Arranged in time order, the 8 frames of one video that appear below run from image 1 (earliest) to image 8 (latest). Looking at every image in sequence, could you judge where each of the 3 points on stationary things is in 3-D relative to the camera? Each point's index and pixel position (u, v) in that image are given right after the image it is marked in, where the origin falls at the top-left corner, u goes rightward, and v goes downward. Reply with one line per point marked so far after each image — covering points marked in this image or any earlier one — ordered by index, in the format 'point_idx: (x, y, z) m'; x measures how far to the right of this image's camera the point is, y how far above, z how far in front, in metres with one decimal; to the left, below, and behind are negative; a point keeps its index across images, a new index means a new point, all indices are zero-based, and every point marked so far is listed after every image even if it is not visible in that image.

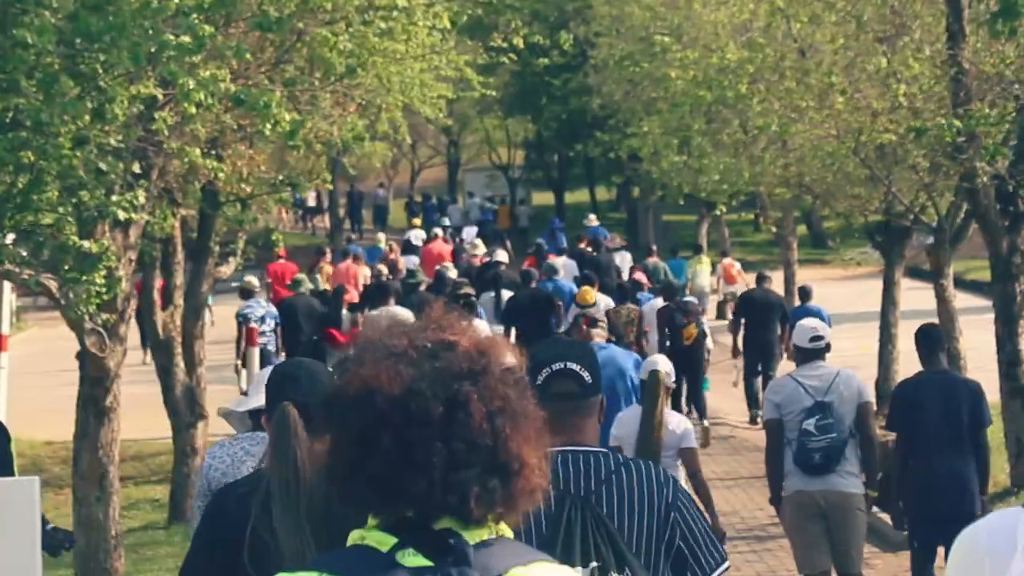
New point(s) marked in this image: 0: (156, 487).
0: (-3.8, -2.1, +16.6) m
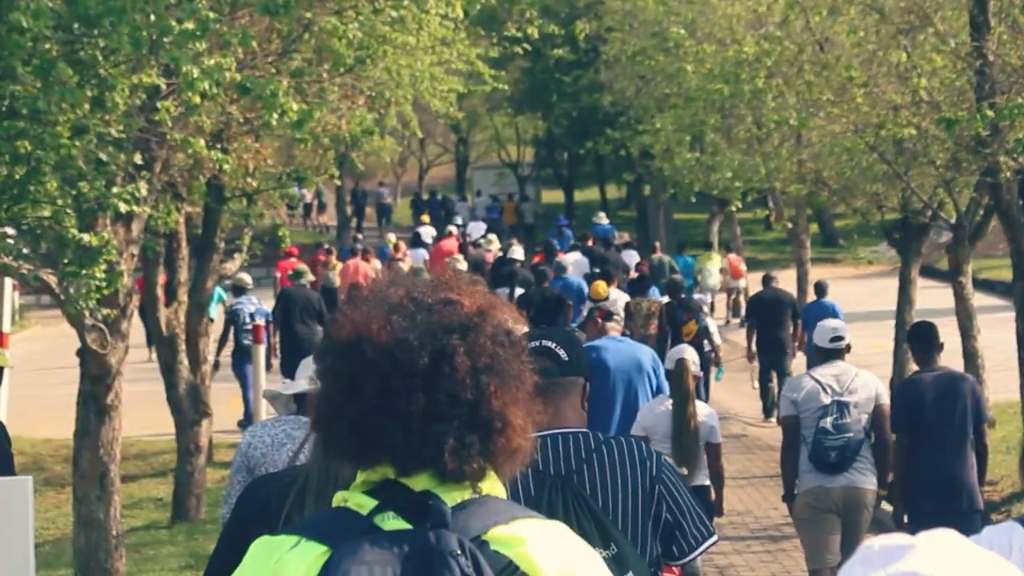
0: (-3.7, -2.1, +16.3) m
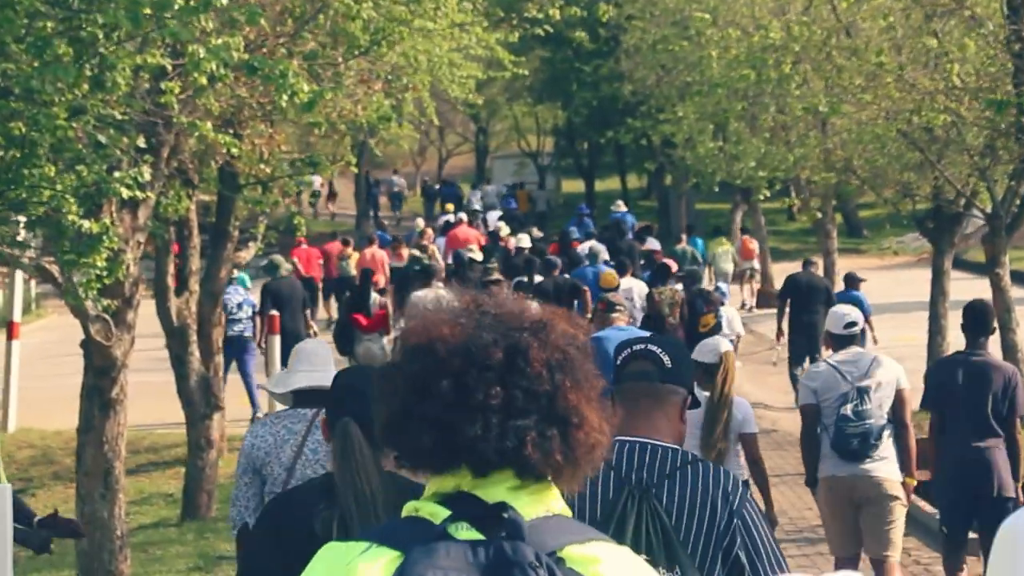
0: (-3.5, -2.0, +16.0) m
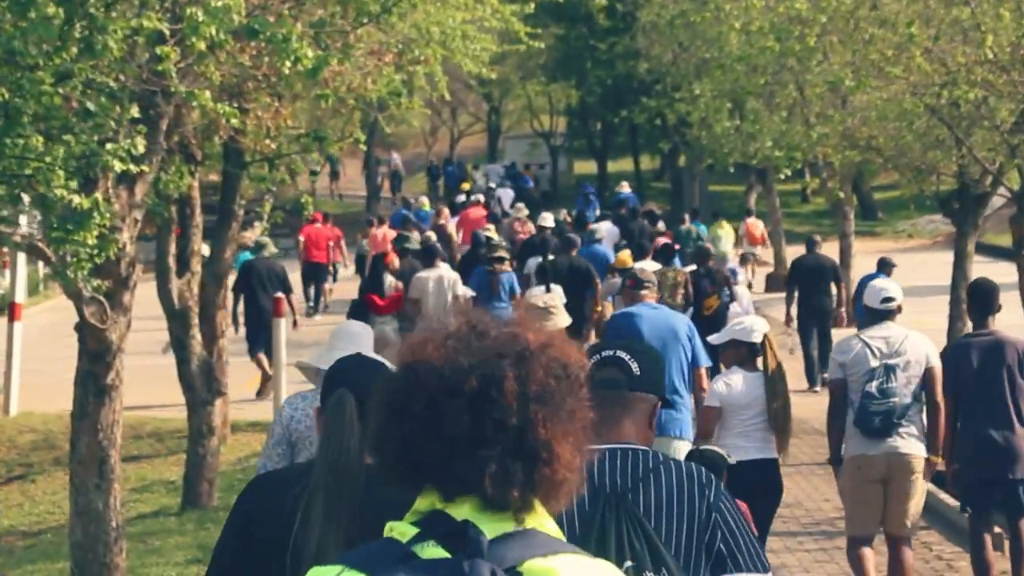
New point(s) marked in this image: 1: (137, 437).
0: (-3.4, -1.8, +15.5) m
1: (-4.0, -1.6, +16.6) m
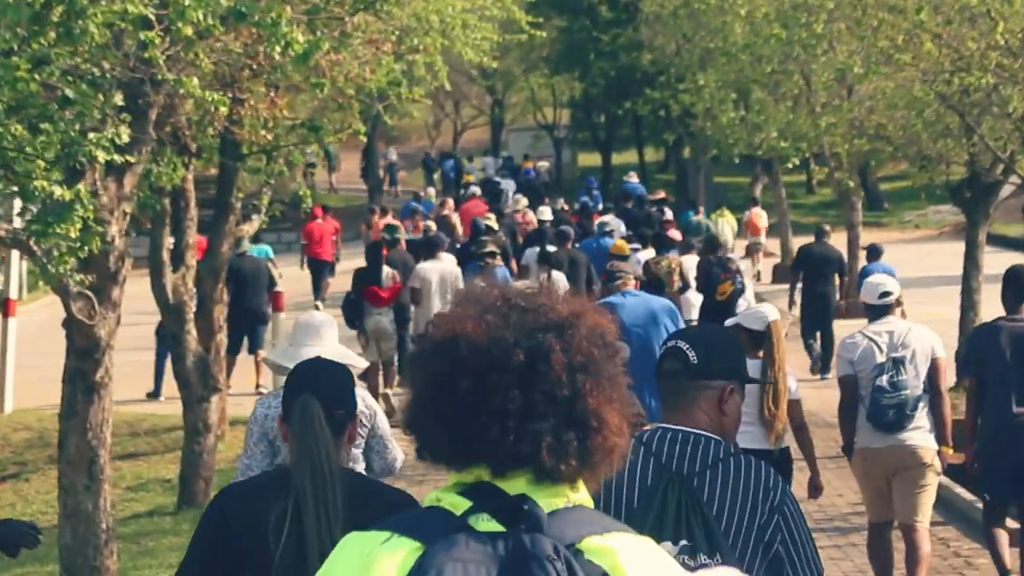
0: (-3.4, -1.7, +15.2) m
1: (-4.0, -1.5, +16.3) m
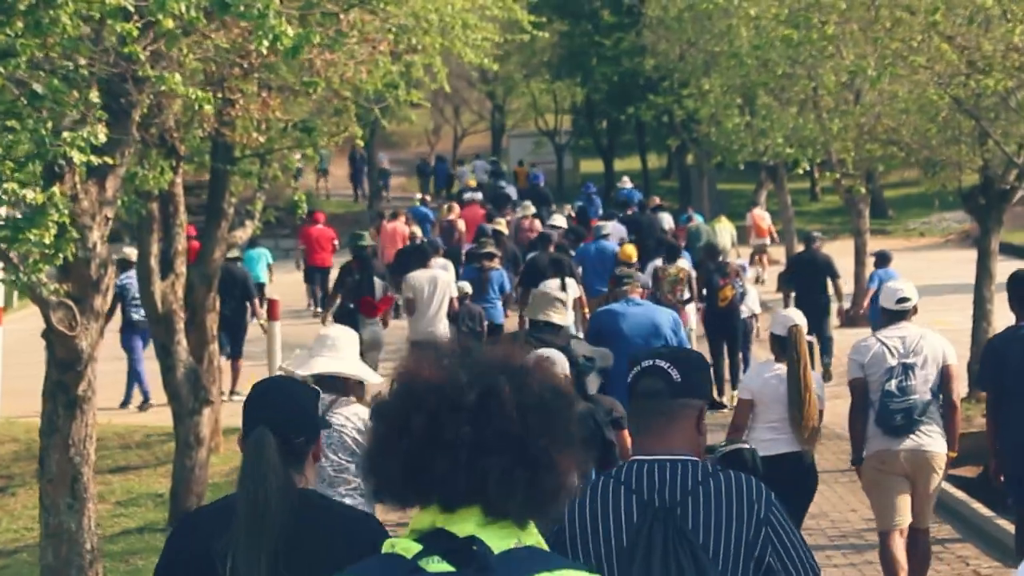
0: (-3.3, -1.8, +14.7) m
1: (-4.0, -1.6, +15.9) m
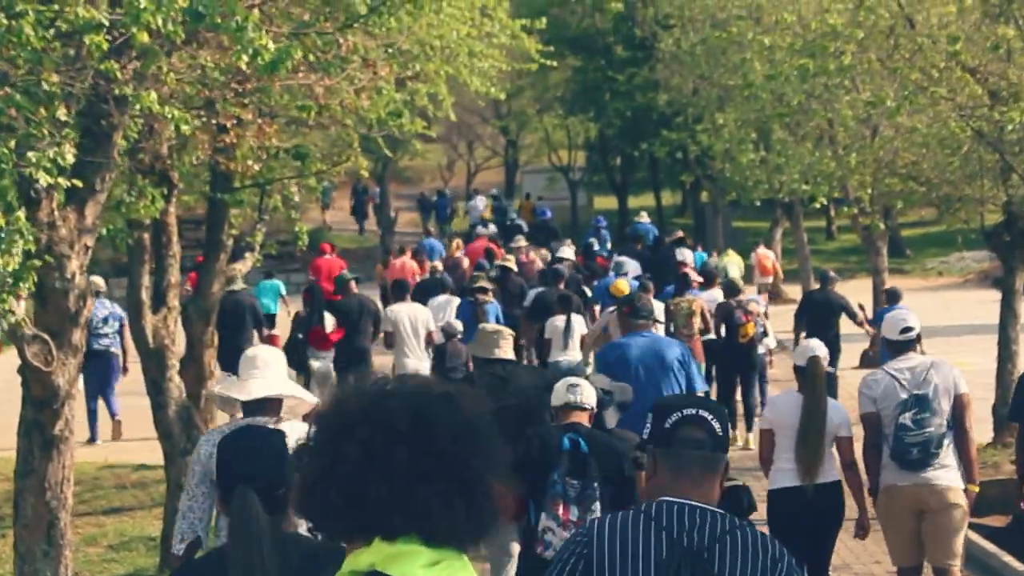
0: (-3.3, -2.1, +14.2) m
1: (-3.9, -2.0, +15.4) m
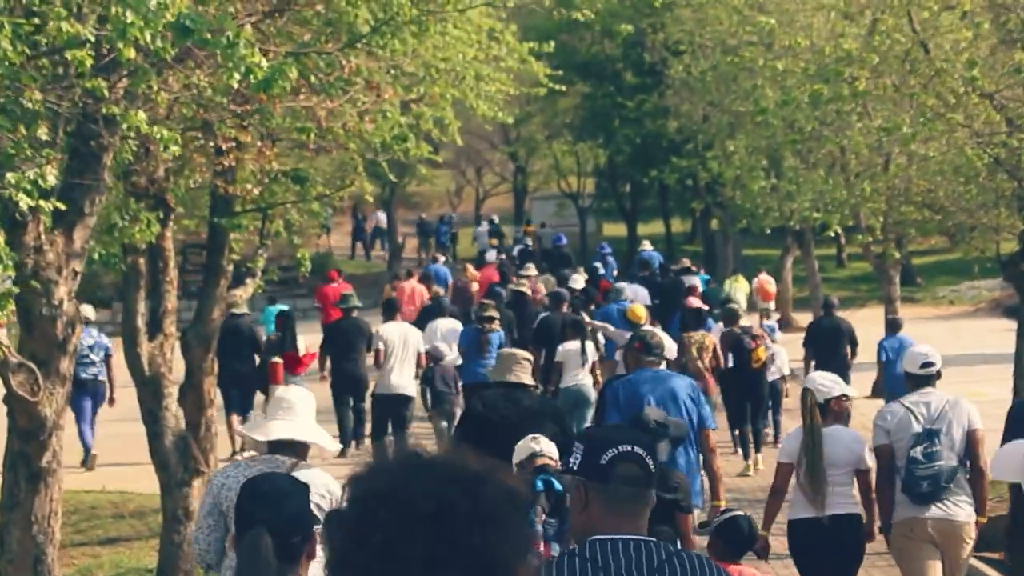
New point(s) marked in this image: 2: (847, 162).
0: (-3.2, -2.4, +13.9) m
1: (-3.8, -2.2, +15.1) m
2: (+4.3, +1.6, +19.7) m
